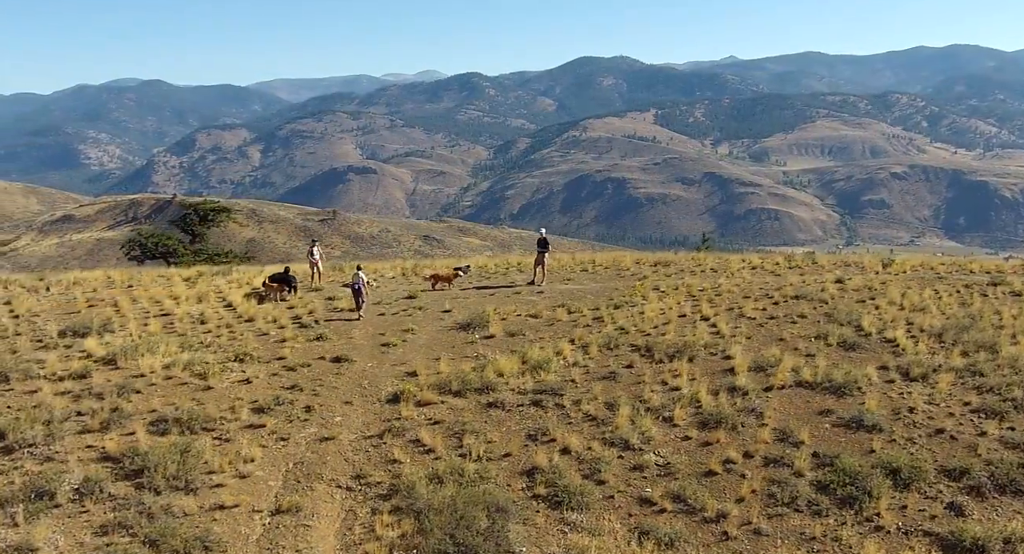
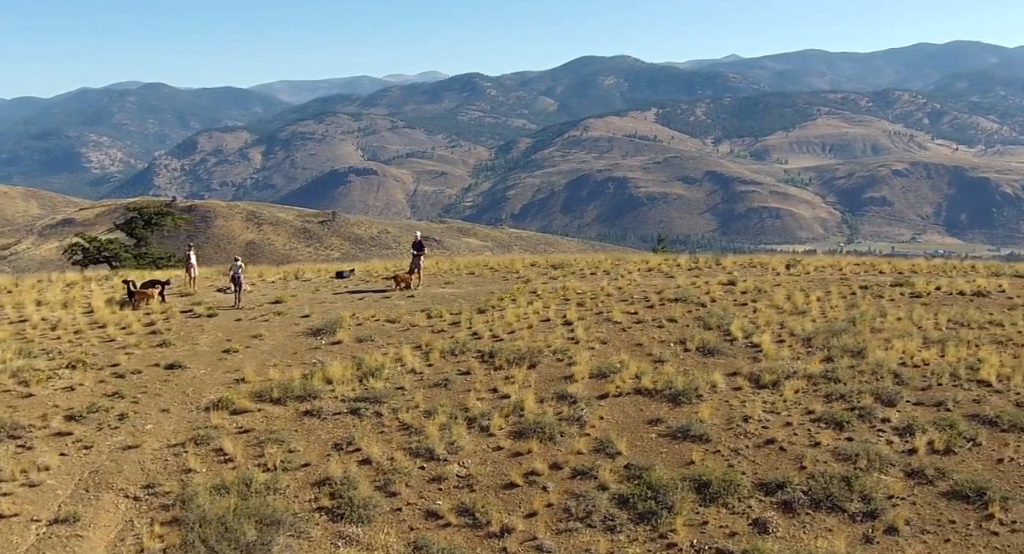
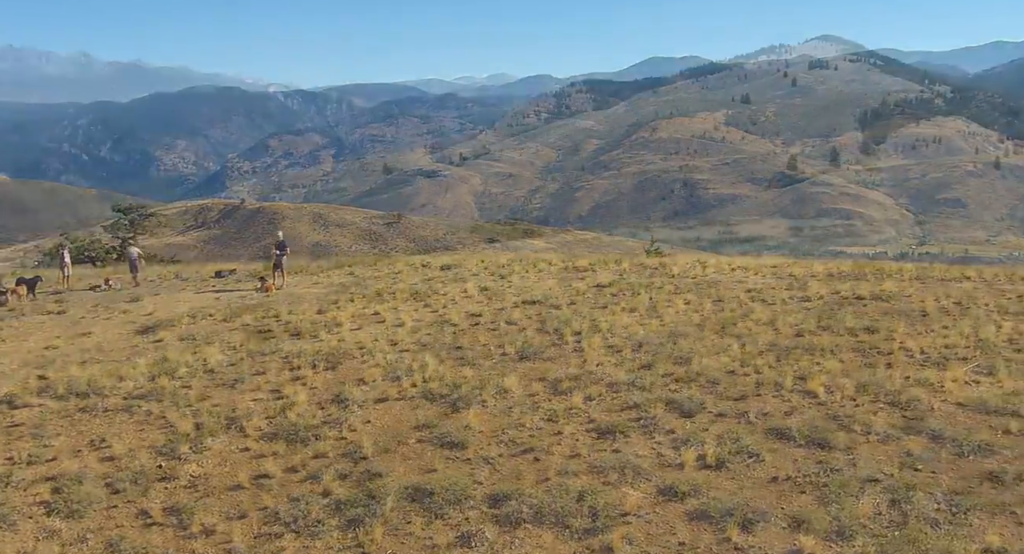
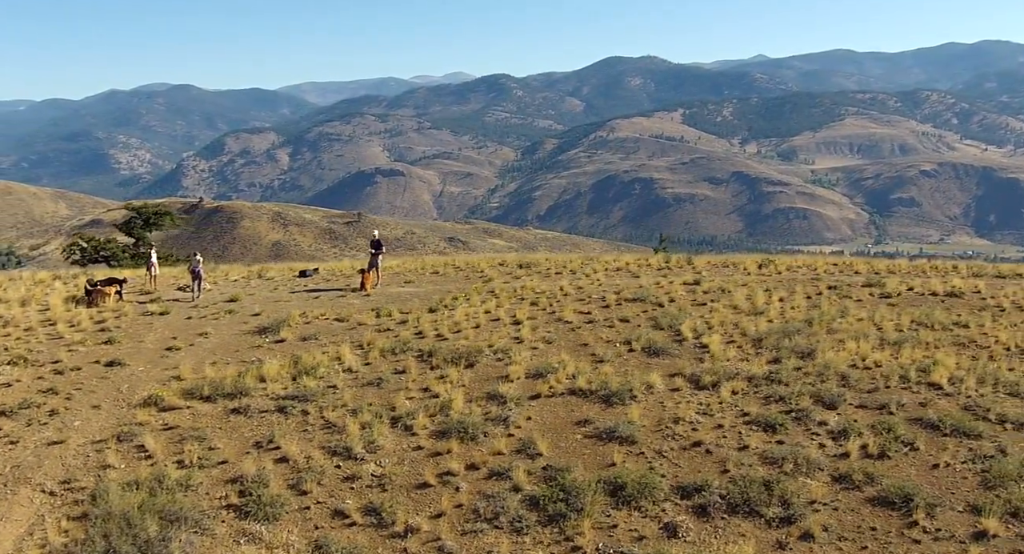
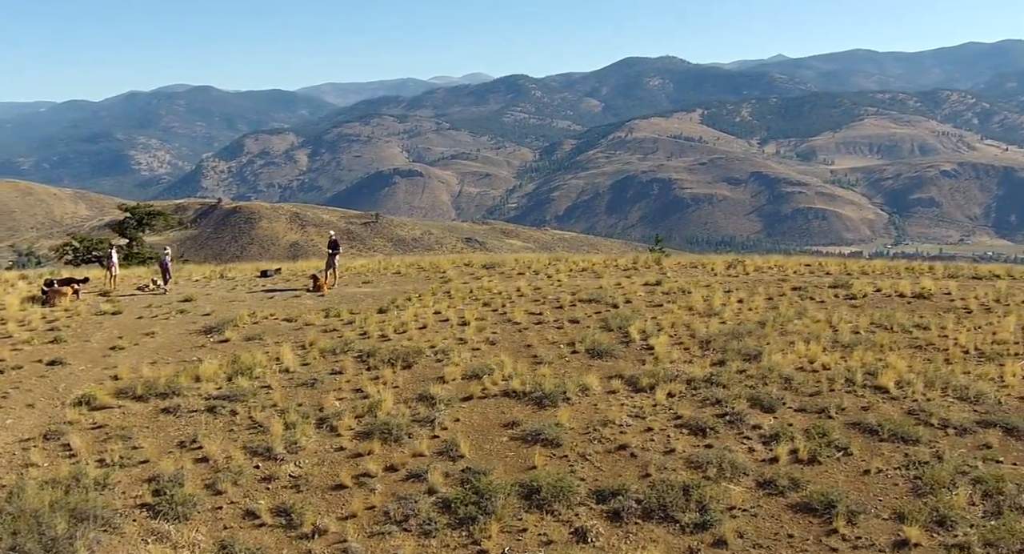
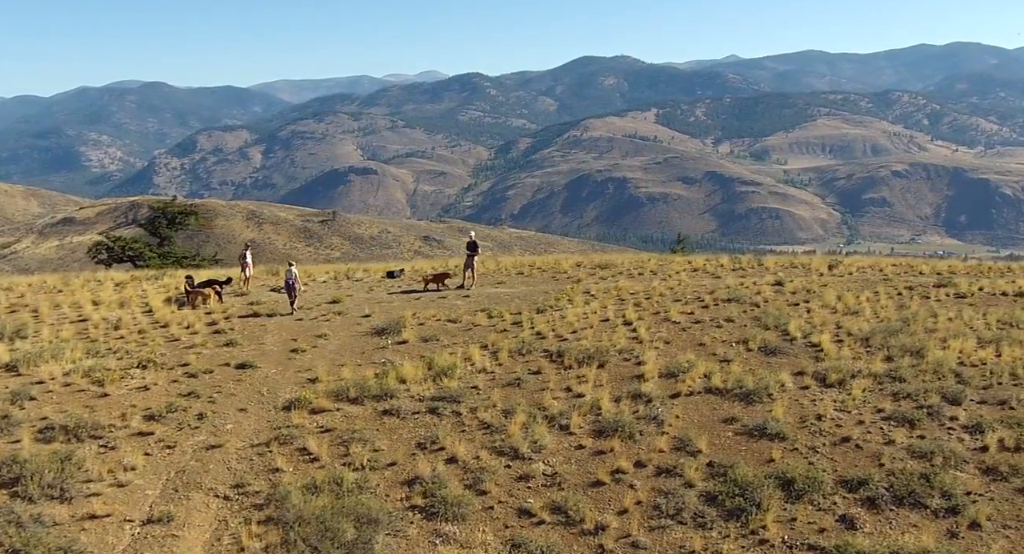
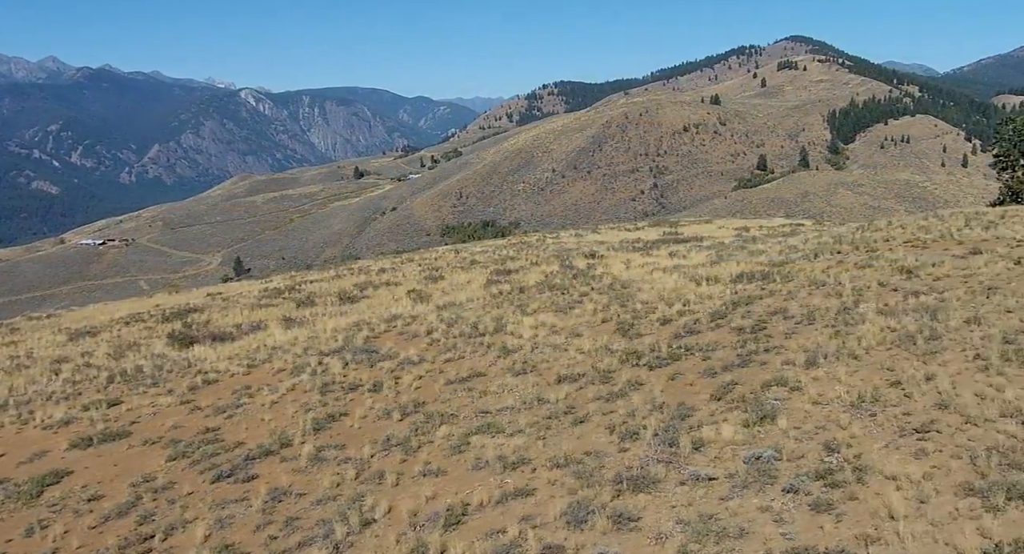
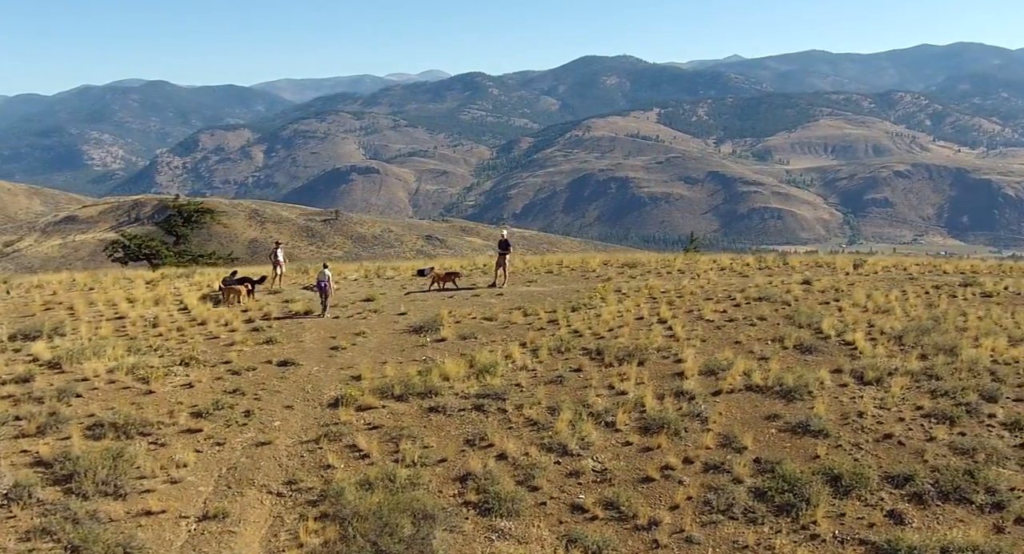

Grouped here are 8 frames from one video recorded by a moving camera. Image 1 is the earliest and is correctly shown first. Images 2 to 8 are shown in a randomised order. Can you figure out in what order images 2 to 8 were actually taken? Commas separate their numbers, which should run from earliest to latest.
8, 6, 2, 4, 5, 3, 7
